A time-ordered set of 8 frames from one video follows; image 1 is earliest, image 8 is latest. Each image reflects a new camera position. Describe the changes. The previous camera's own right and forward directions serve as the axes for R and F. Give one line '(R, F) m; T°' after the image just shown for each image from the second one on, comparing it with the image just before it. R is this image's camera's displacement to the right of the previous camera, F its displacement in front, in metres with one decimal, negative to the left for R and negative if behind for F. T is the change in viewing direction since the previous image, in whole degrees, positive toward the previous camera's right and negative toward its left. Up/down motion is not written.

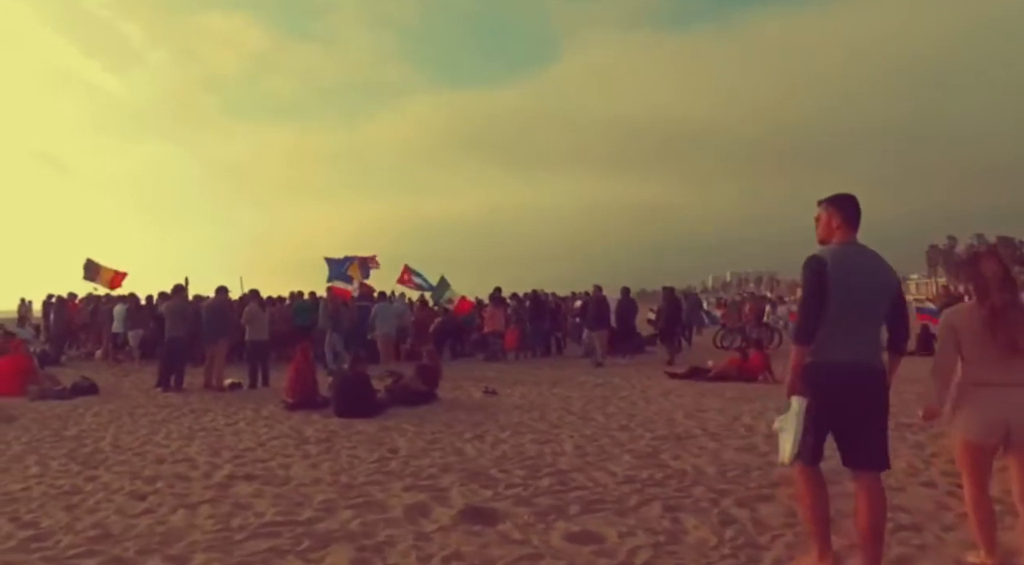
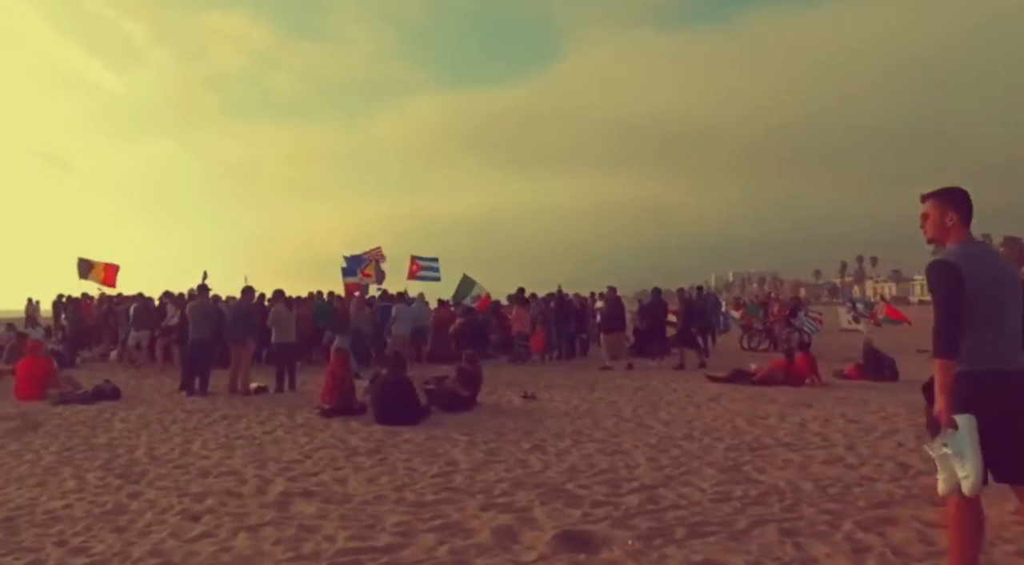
(-0.7, +0.5) m; 0°
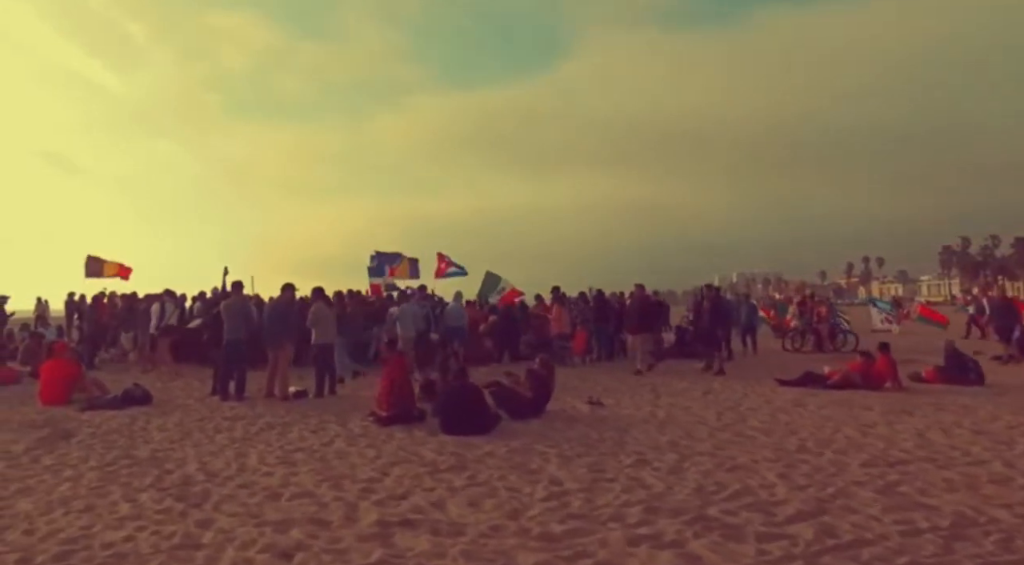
(-1.0, +0.9) m; 0°
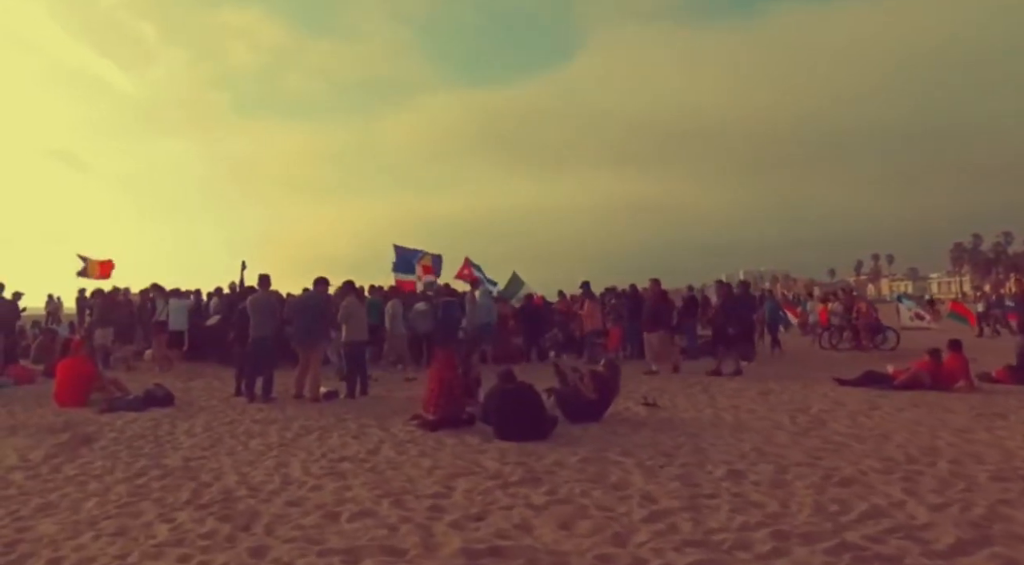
(-0.6, +0.7) m; -1°
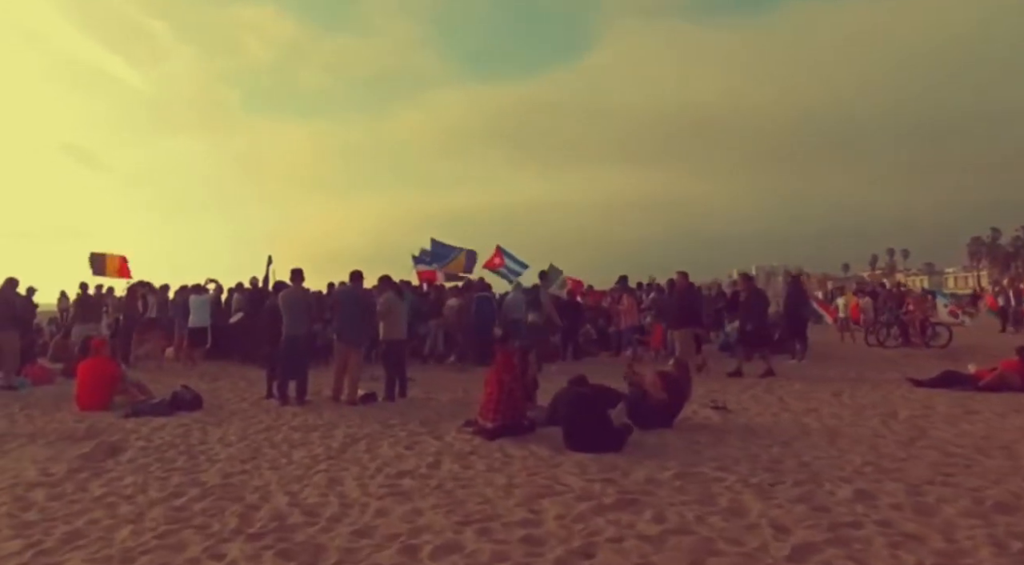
(-0.6, +0.8) m; -1°
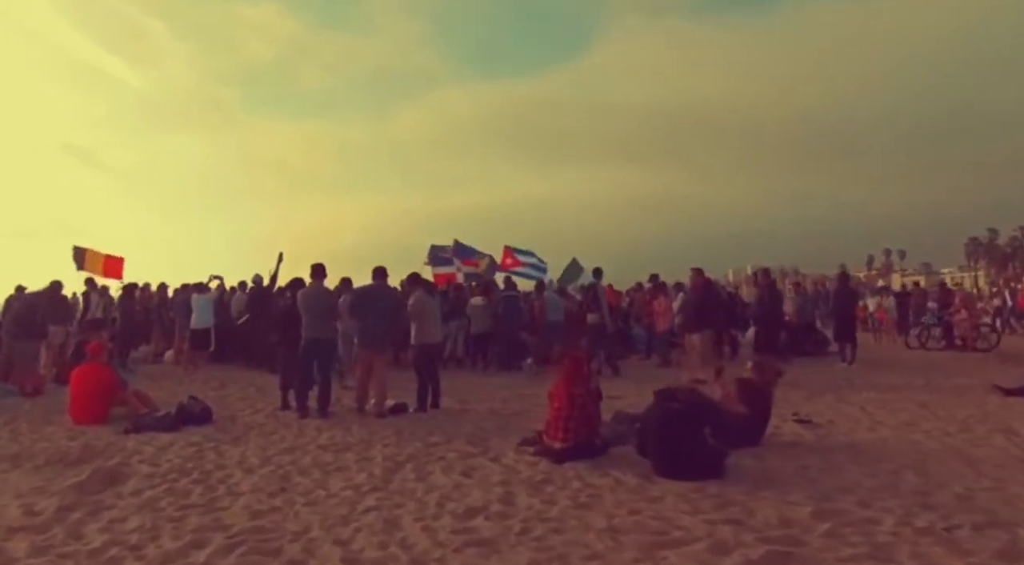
(-0.7, +1.1) m; 0°
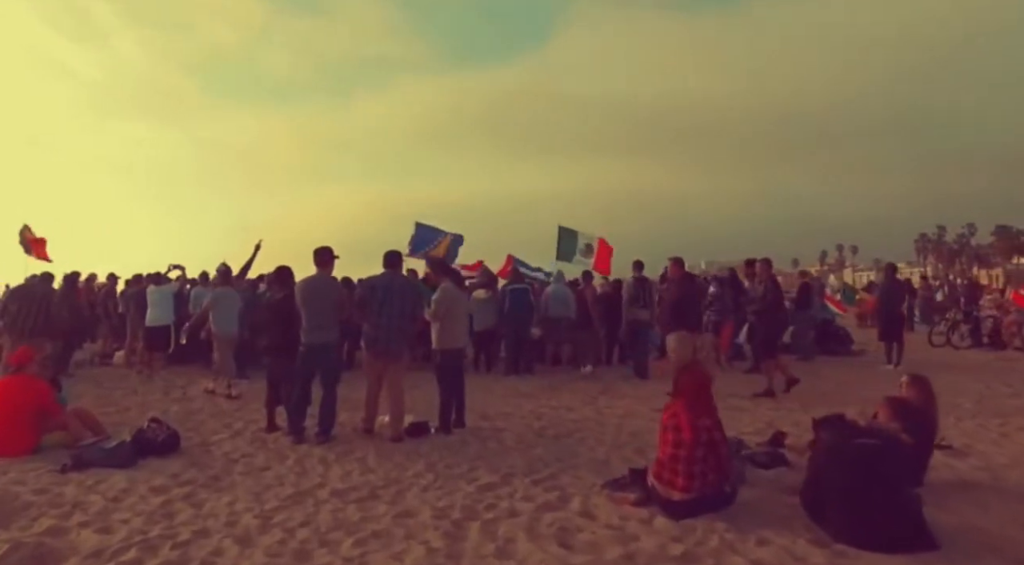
(-1.0, +1.8) m; +3°
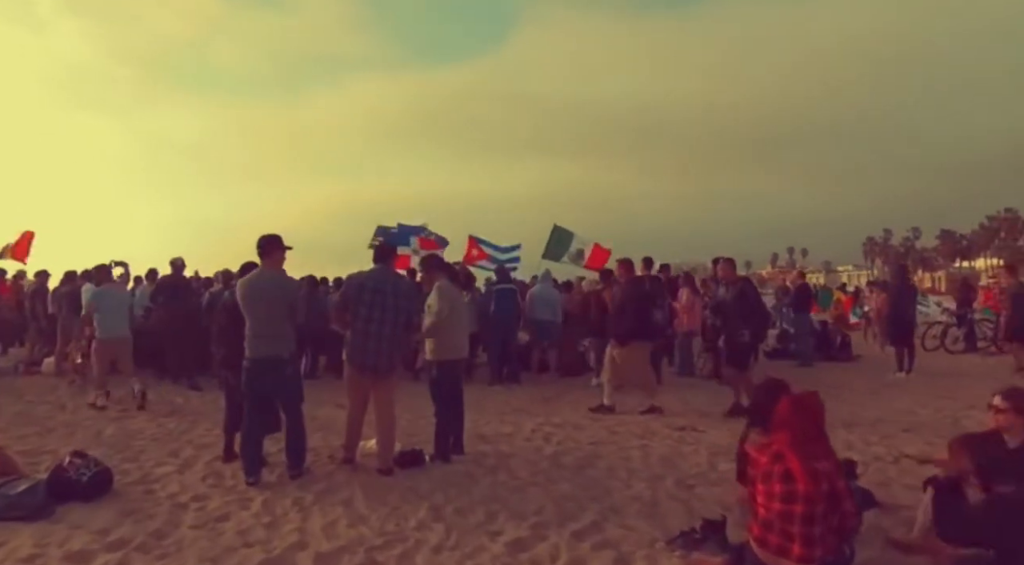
(-0.5, +1.2) m; +4°
